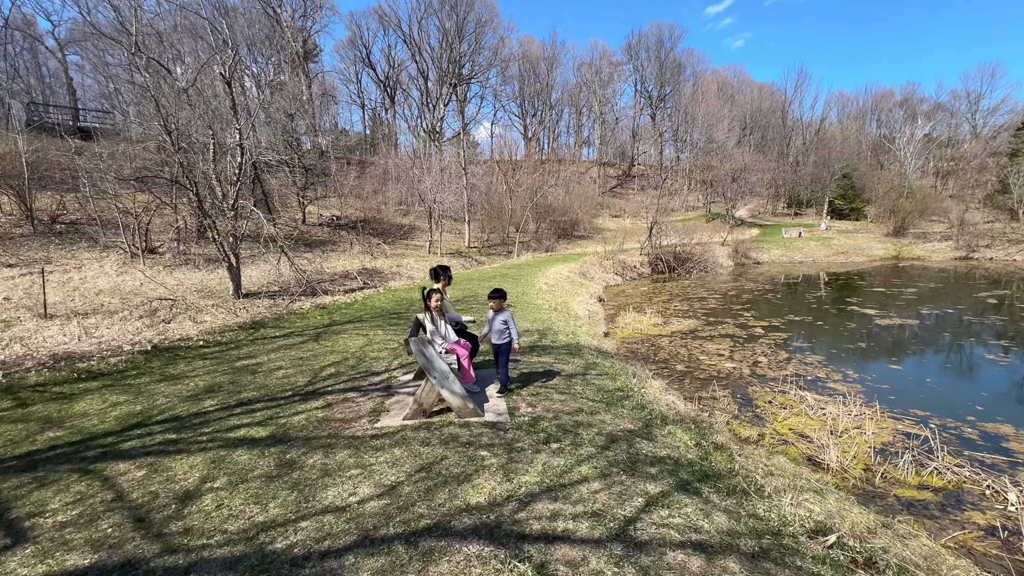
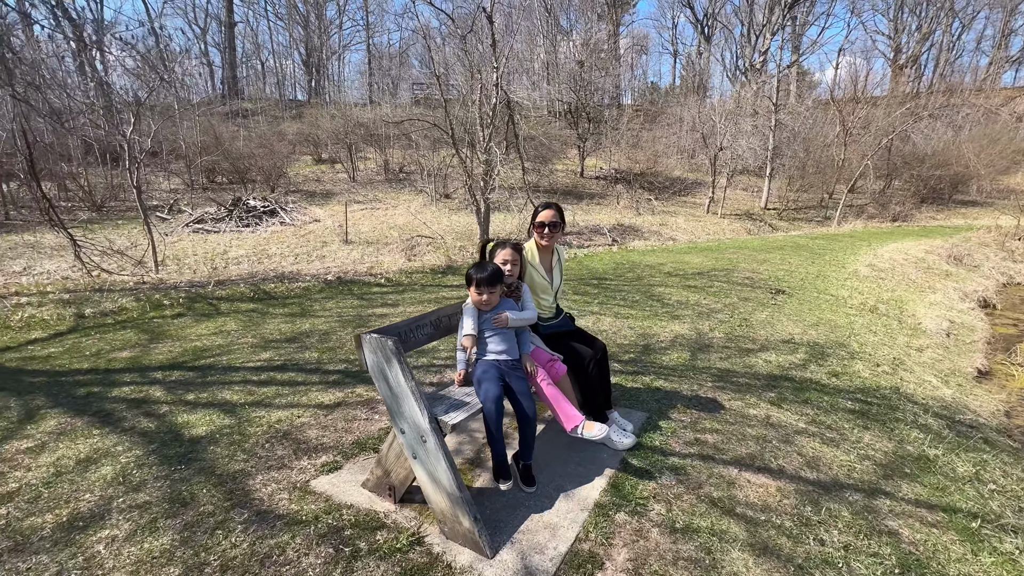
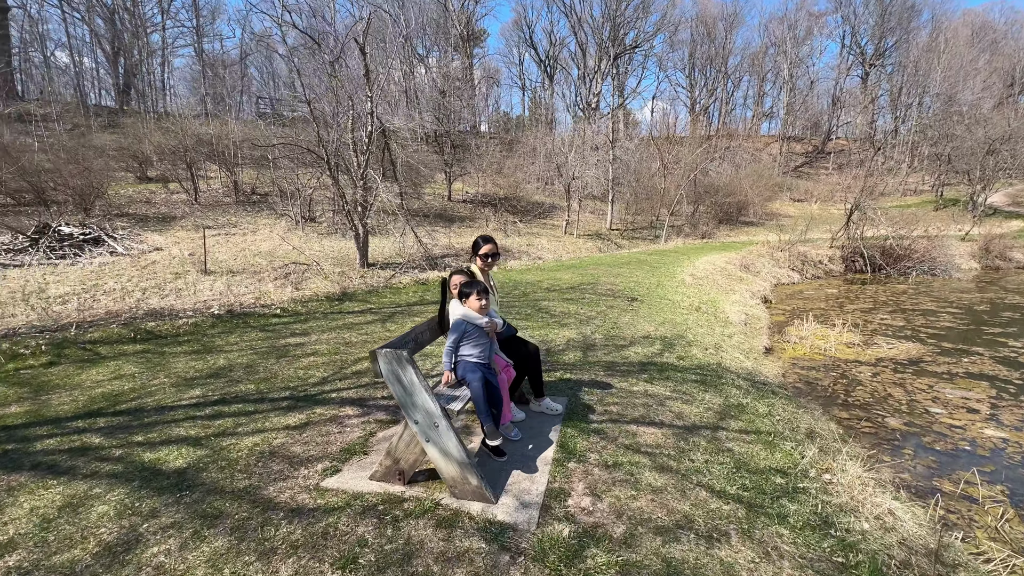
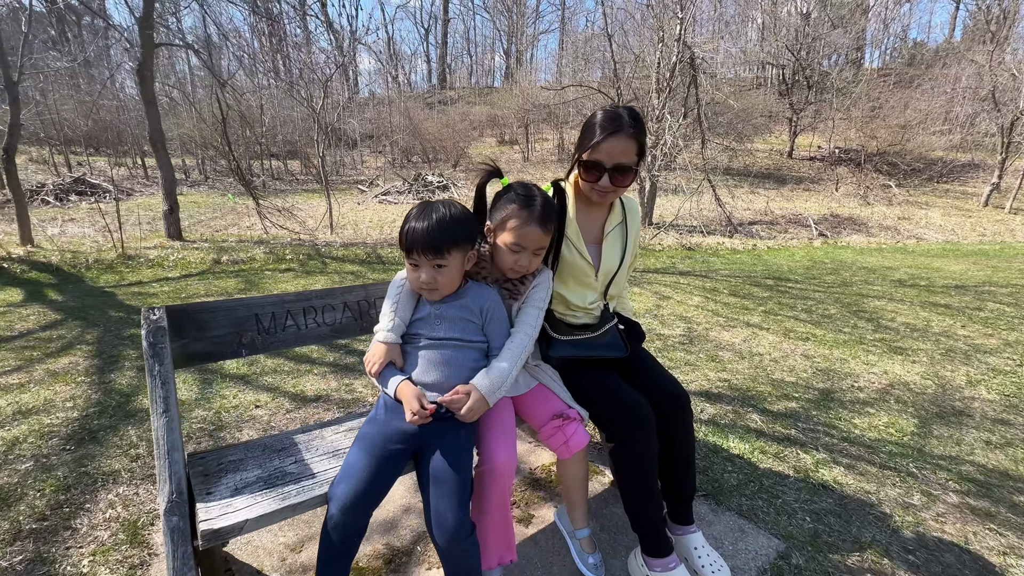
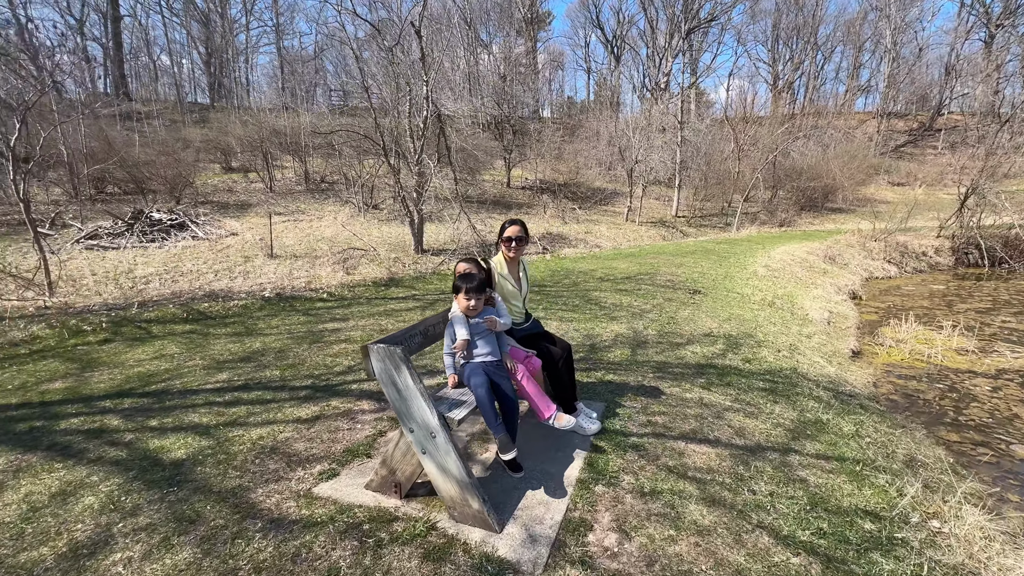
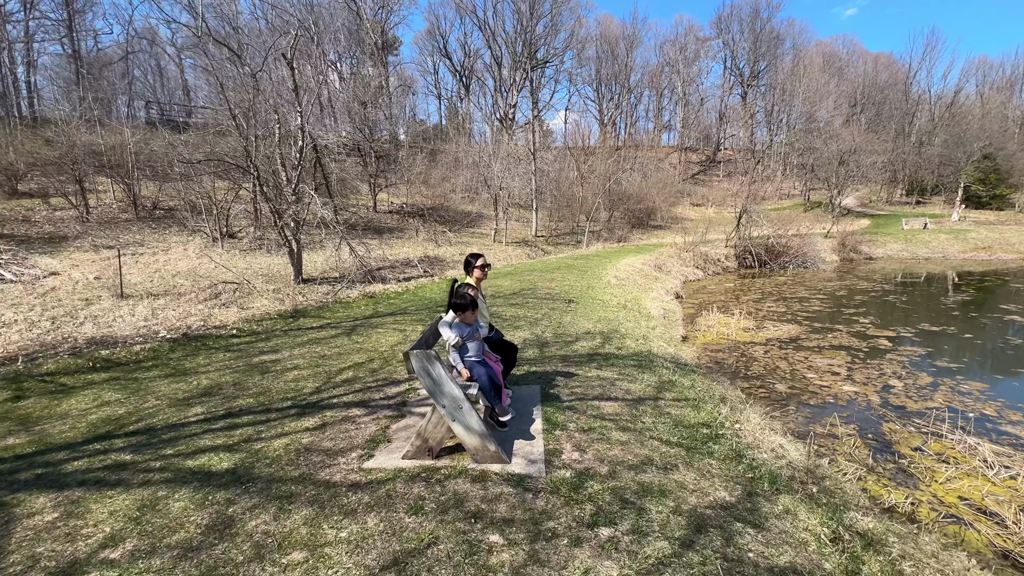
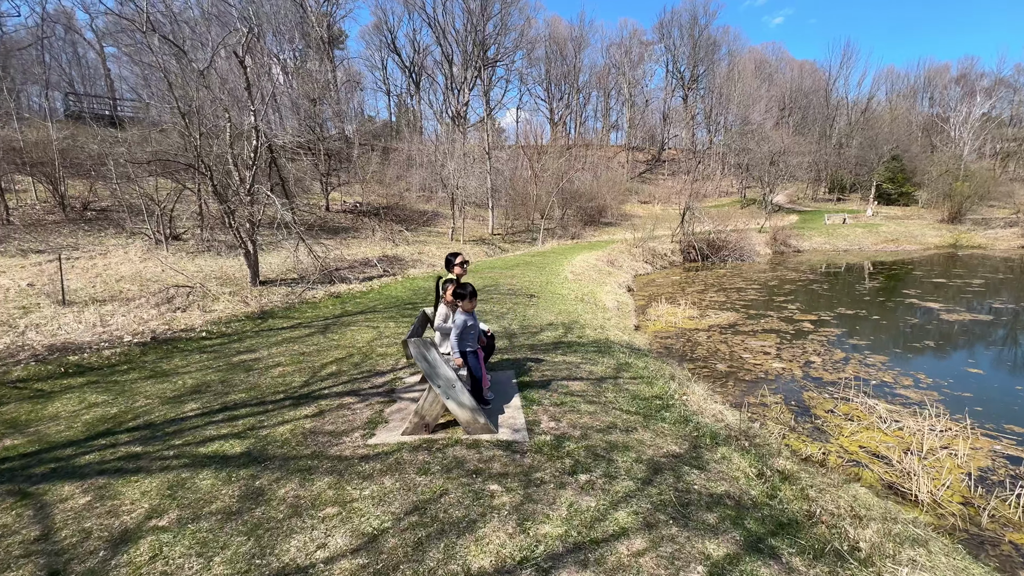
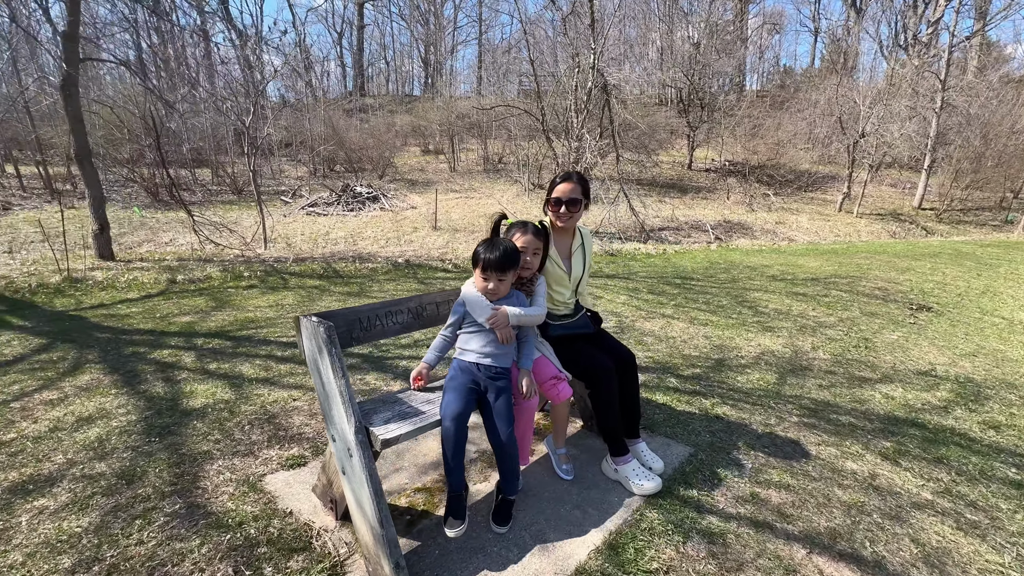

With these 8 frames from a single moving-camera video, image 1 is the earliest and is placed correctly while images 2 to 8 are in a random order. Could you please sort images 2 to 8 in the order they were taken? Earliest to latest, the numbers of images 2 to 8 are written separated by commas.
7, 6, 3, 5, 2, 8, 4
